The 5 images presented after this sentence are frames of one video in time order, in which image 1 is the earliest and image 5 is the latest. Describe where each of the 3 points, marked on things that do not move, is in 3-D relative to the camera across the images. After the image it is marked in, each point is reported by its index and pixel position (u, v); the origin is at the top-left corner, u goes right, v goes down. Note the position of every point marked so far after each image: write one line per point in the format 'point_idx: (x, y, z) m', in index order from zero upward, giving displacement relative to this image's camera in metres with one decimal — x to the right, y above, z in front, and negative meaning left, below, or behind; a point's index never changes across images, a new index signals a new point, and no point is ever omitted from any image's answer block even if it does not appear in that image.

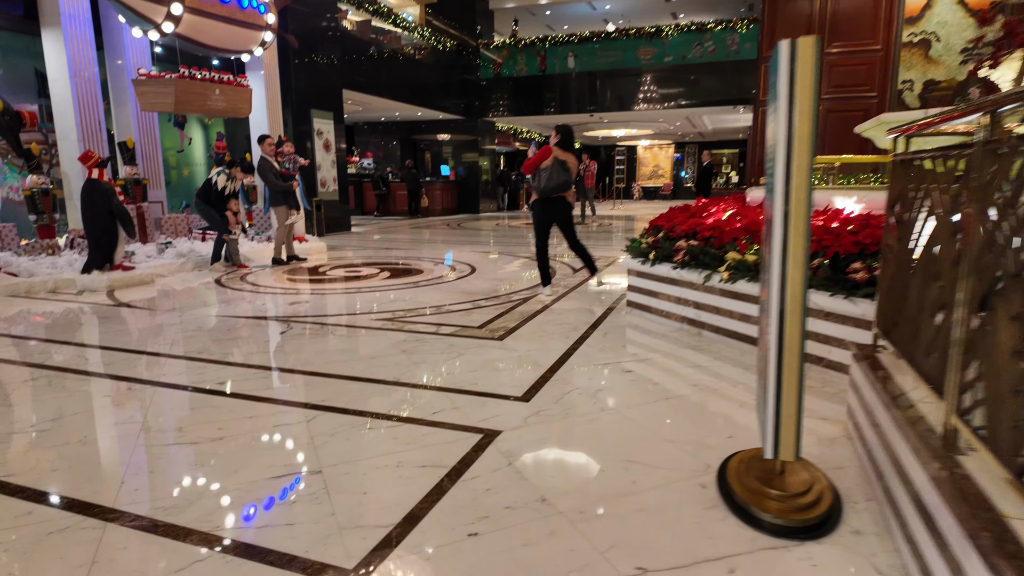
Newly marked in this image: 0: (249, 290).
0: (-2.2, 0.0, +5.0) m
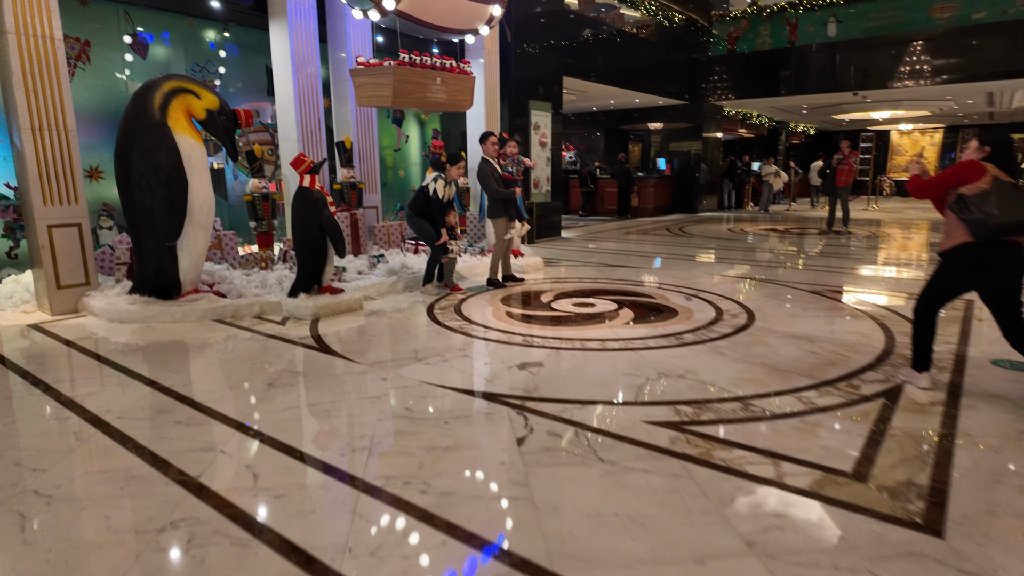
0: (-0.3, -0.3, +4.0) m
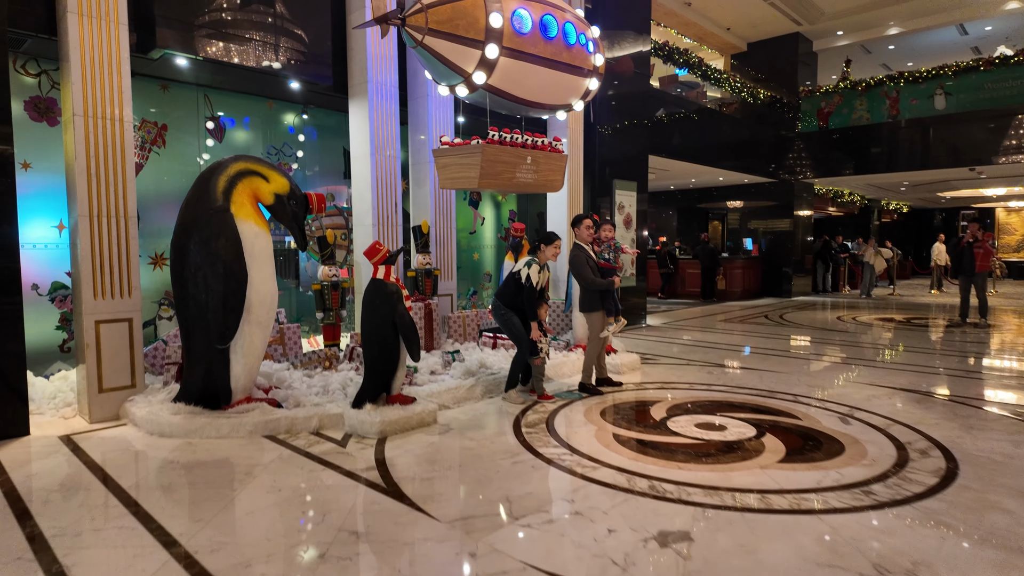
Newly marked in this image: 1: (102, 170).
0: (+0.3, -0.9, +3.1) m
1: (-2.6, +0.8, +3.8) m
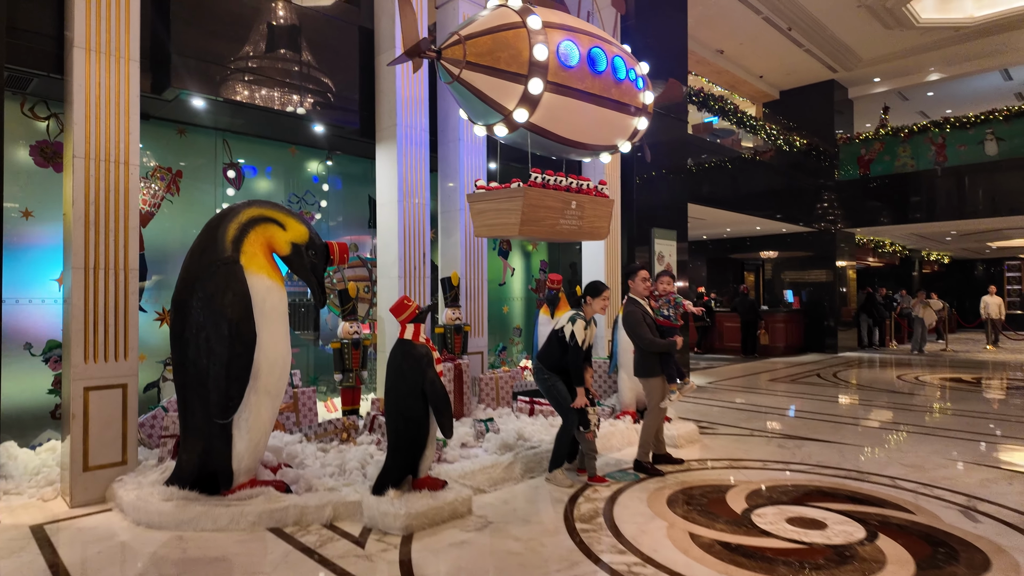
0: (+0.5, -1.2, +2.5) m
1: (-2.3, +0.4, +3.4) m
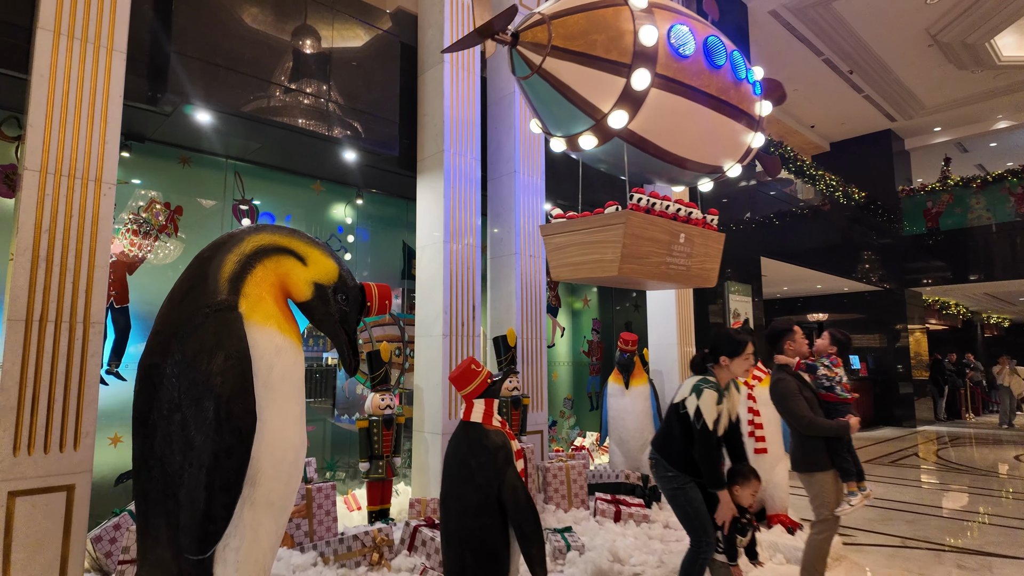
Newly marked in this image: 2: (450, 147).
0: (+1.0, -1.3, +1.3) m
1: (-1.9, +0.2, +2.5) m
2: (-0.5, +1.0, +4.2) m
